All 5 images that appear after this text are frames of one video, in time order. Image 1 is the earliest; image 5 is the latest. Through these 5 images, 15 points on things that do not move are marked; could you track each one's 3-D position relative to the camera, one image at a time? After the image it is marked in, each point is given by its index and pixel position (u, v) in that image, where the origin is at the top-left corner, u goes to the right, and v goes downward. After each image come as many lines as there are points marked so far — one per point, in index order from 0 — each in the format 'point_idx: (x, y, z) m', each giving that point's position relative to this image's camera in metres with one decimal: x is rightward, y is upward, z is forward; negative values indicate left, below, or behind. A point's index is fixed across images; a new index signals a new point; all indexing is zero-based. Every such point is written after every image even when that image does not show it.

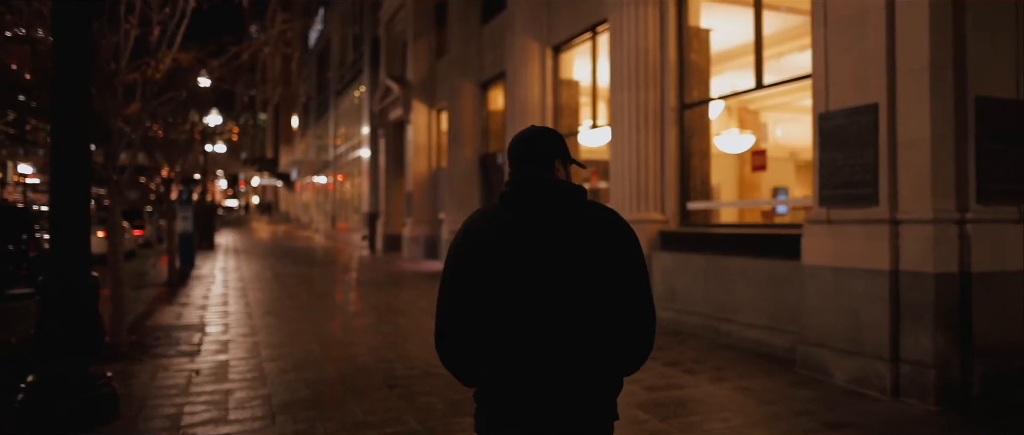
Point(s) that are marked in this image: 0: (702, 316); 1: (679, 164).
0: (+2.5, -1.3, +9.6) m
1: (+2.5, +0.8, +10.9) m
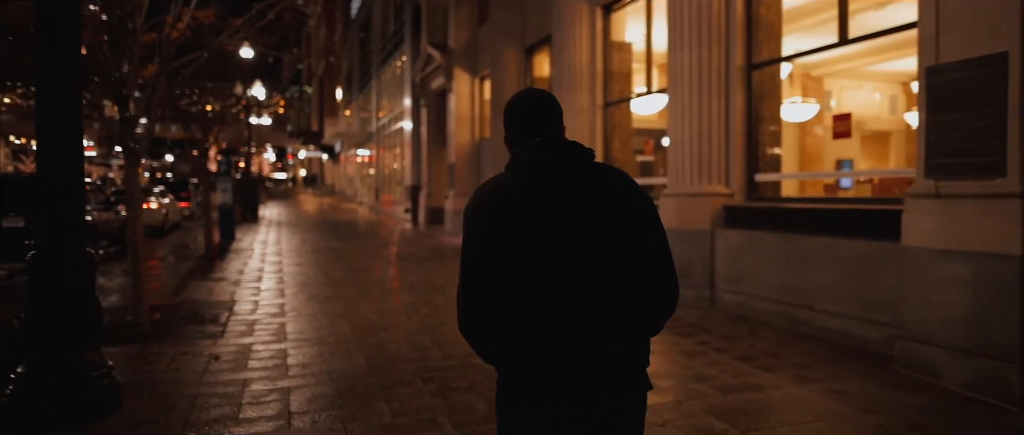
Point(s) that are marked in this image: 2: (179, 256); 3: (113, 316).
0: (+3.1, -1.0, +8.6) m
1: (+3.1, +1.2, +9.8) m
2: (-8.1, -0.9, +17.8) m
3: (-5.0, -1.2, +9.2) m
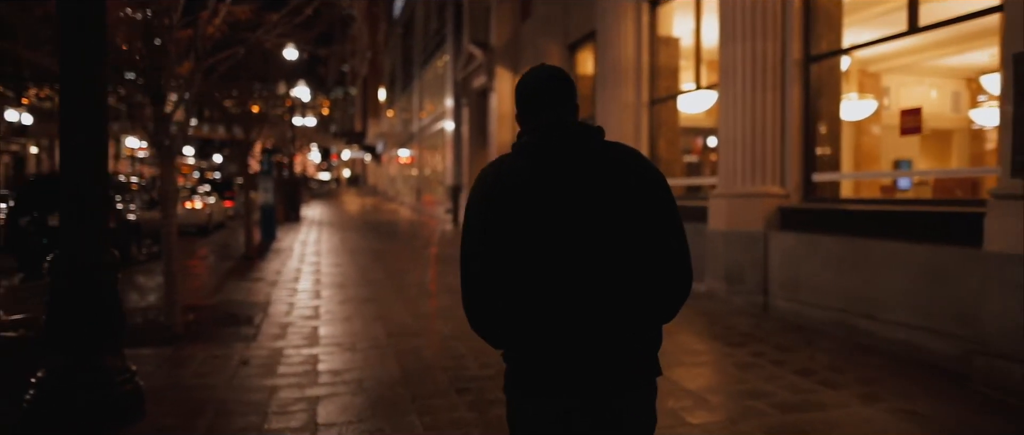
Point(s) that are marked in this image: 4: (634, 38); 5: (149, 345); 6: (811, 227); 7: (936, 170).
0: (+3.5, -1.0, +8.0) m
1: (+3.6, +1.1, +9.2) m
2: (-7.1, -0.9, +17.8) m
3: (-4.5, -1.2, +9.1) m
4: (+2.2, +3.2, +13.0) m
5: (-3.8, -1.3, +7.7) m
6: (+3.5, -0.1, +8.6) m
7: (+4.5, +0.5, +7.4) m
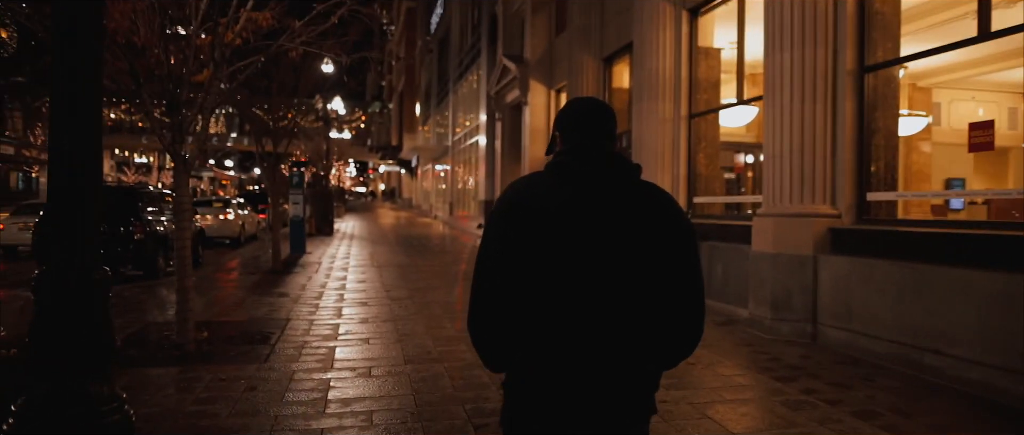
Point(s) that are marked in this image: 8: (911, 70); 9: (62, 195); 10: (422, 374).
0: (+3.8, -1.2, +7.3) m
1: (+4.0, +0.9, +8.5) m
2: (-6.3, -1.2, +17.6) m
3: (-4.2, -1.4, +8.8) m
4: (+2.7, +2.9, +12.5) m
5: (-3.6, -1.5, +7.4) m
6: (+3.8, -0.4, +7.9) m
7: (+4.7, +0.3, +6.7) m
8: (+4.4, +1.6, +8.1) m
9: (-2.9, +0.1, +4.7) m
10: (-0.9, -1.5, +7.0) m
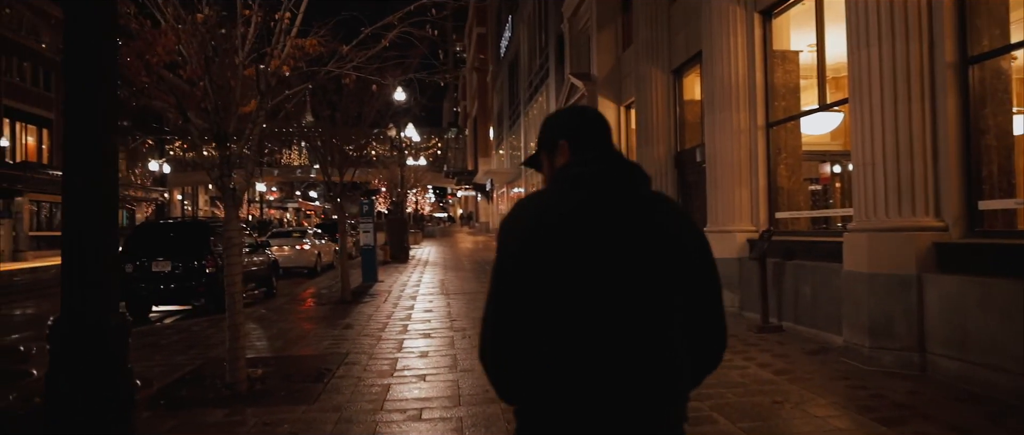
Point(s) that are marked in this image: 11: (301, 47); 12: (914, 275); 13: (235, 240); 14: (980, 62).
0: (+4.3, -1.3, +6.2) m
1: (+4.6, +0.8, +7.5) m
2: (-4.6, -2.0, +17.6) m
3: (-3.4, -1.8, +8.6) m
4: (+3.7, +2.6, +11.6) m
5: (-3.0, -1.8, +7.1) m
6: (+4.4, -0.5, +6.9) m
7: (+5.2, +0.2, +5.6) m
8: (+4.9, +1.5, +7.0) m
9: (-2.6, -0.1, +4.4) m
10: (-0.3, -1.7, +6.4) m
11: (-2.5, +2.1, +8.9) m
12: (+4.1, -0.6, +7.5) m
13: (-3.0, -0.2, +7.9) m
14: (+4.8, +1.6, +7.4) m
